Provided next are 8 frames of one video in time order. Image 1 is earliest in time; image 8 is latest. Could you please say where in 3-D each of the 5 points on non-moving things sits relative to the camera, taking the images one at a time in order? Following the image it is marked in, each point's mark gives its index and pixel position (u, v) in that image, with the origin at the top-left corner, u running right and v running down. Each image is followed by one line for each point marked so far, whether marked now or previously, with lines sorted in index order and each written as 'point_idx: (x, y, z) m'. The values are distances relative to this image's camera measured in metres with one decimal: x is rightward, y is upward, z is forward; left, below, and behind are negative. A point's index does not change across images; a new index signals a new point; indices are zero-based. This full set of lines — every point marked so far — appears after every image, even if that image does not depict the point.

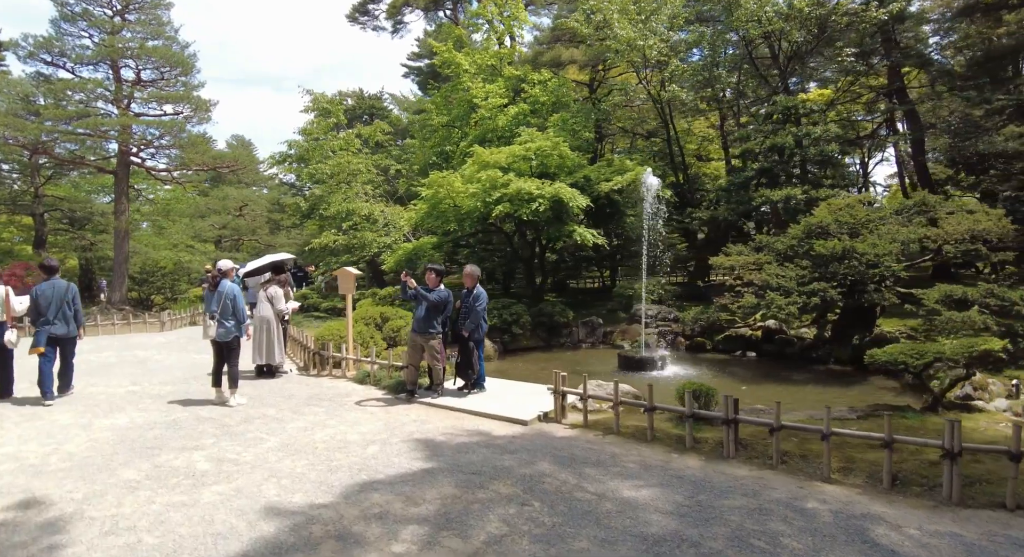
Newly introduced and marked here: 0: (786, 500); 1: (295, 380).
0: (+2.3, -1.9, +4.9) m
1: (-3.2, -1.5, +8.6) m
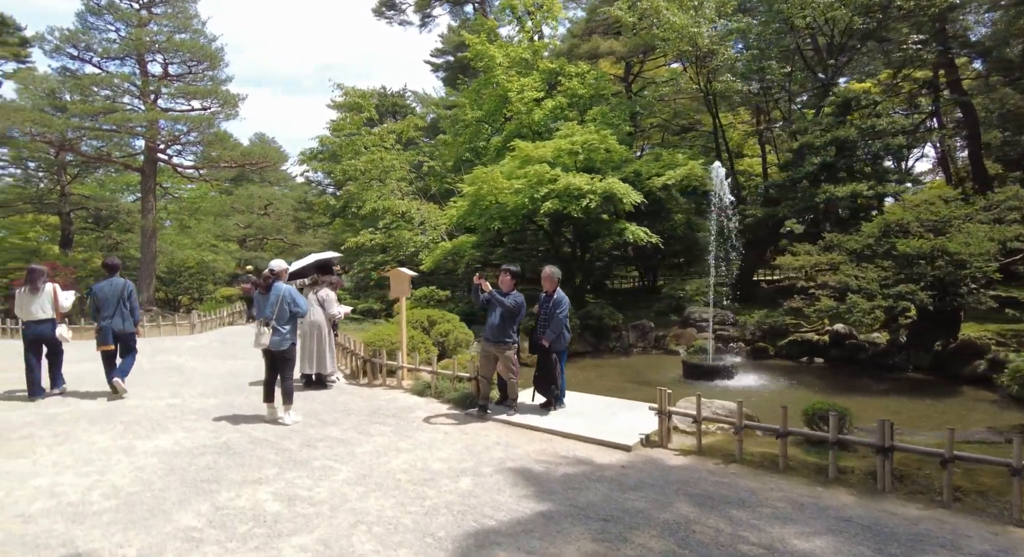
0: (+3.2, -1.9, +3.9) m
1: (-2.2, -1.5, +7.7) m
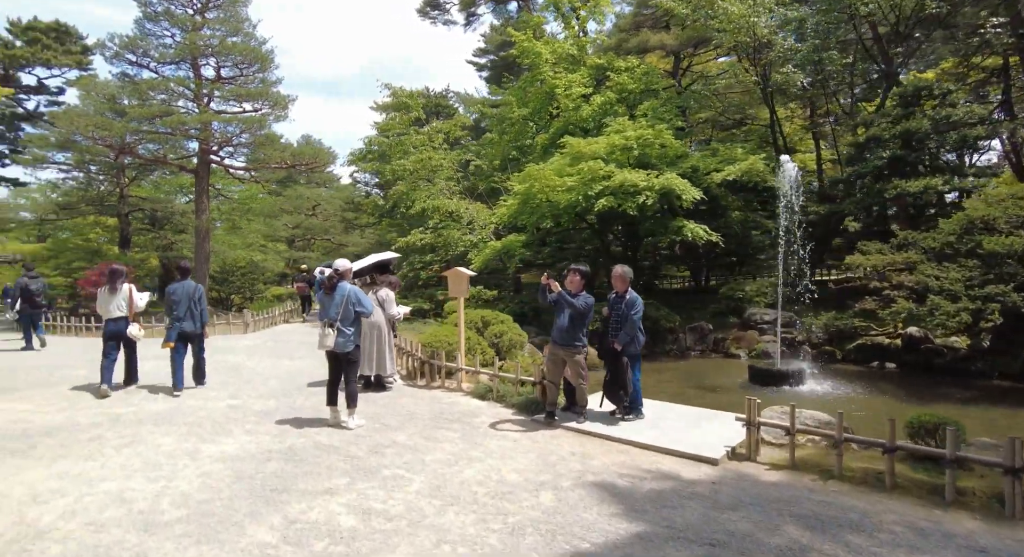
0: (+3.8, -1.9, +3.3) m
1: (-1.3, -1.5, +7.5) m
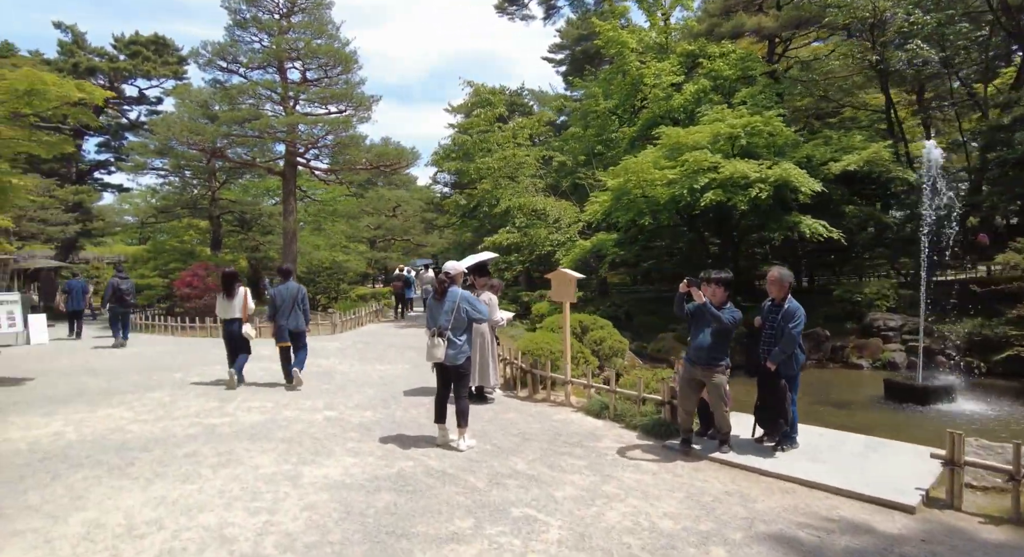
0: (+4.6, -1.9, +2.1) m
1: (0.0, -1.5, +6.8) m
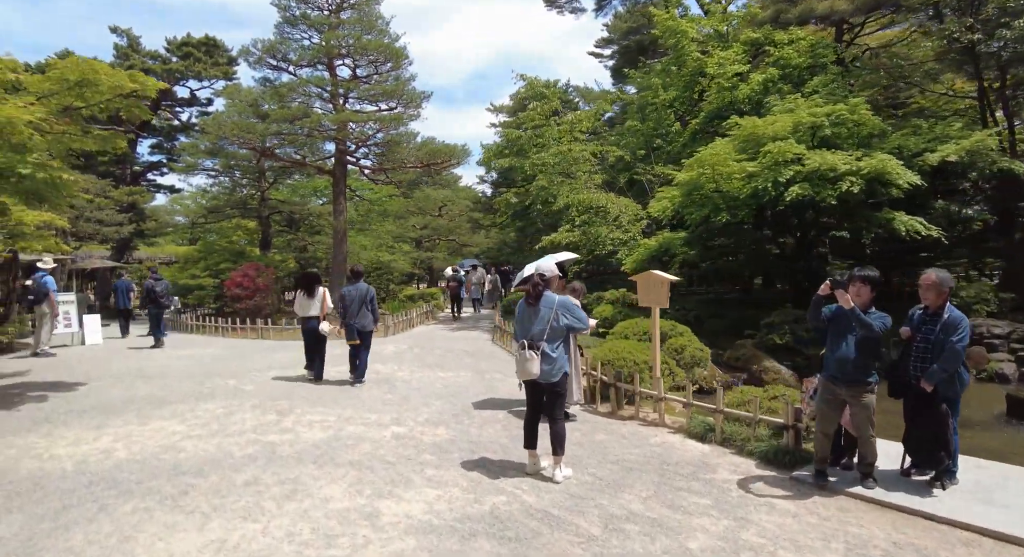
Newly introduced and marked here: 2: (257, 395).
0: (+5.2, -1.9, +1.0) m
1: (+0.9, -1.5, +6.0) m
2: (-3.0, -1.4, +7.0) m
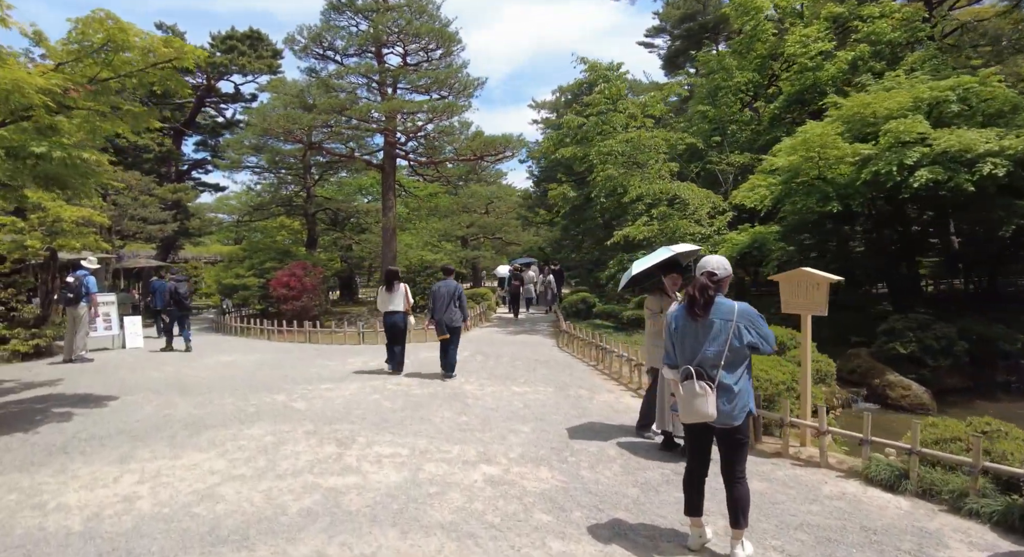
0: (+5.9, -1.9, -0.6) m
1: (+1.9, -1.5, +4.6) m
2: (-2.0, -1.4, +5.8) m
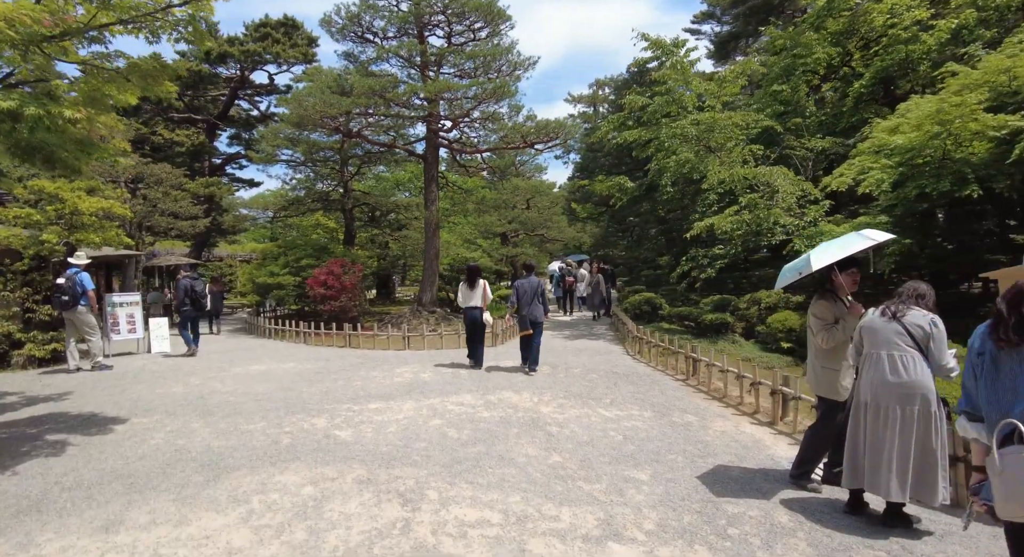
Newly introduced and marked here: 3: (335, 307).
0: (+6.4, -1.9, -2.3) m
1: (+2.6, -1.5, +3.1) m
2: (-1.2, -1.3, +4.5) m
3: (-4.4, -0.7, +14.4) m
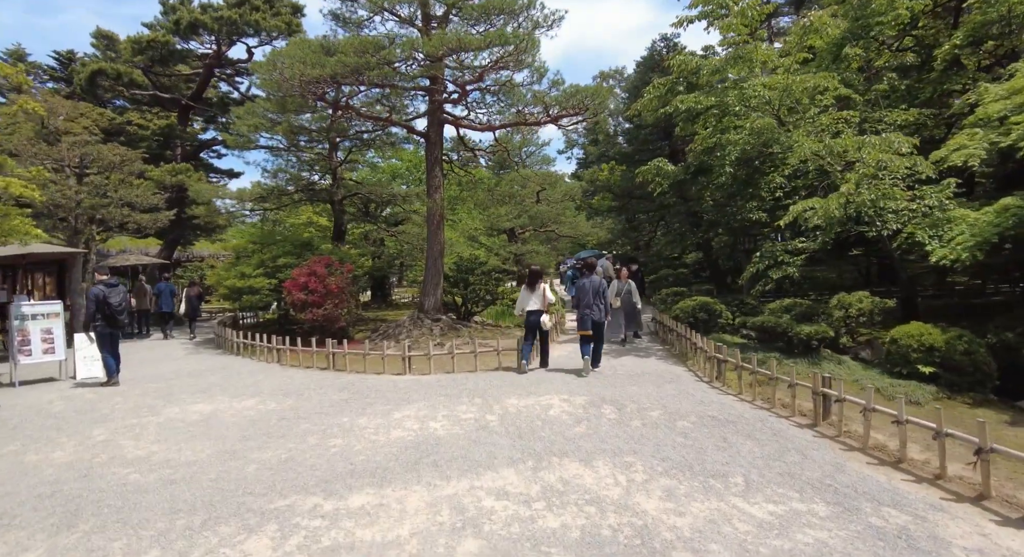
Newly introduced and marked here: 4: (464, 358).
0: (+6.9, -1.9, -4.8) m
1: (+3.1, -1.5, +0.7) m
2: (-0.7, -1.4, +2.0) m
3: (-3.9, -0.8, +11.9) m
4: (-0.7, -1.2, +8.9) m
